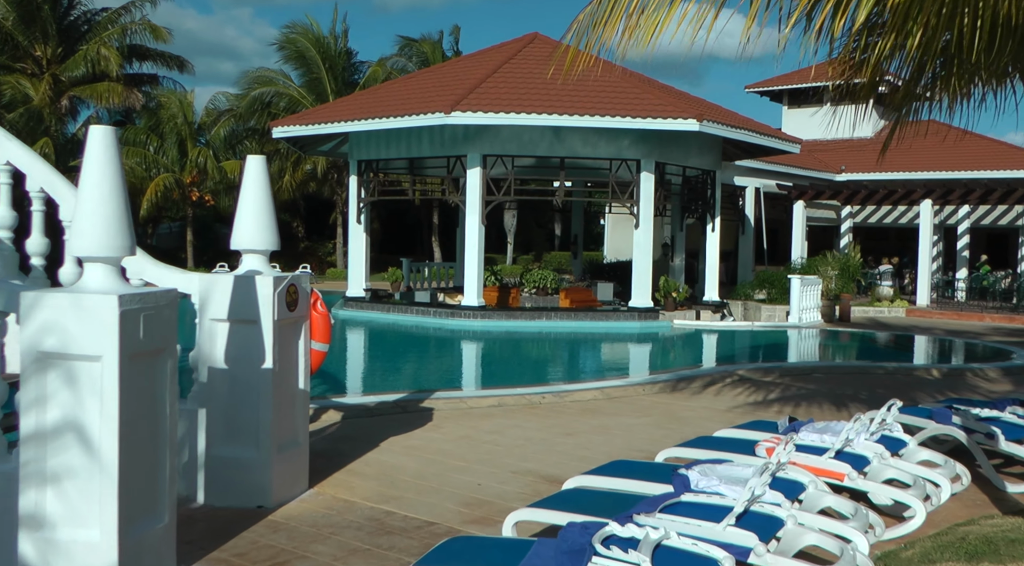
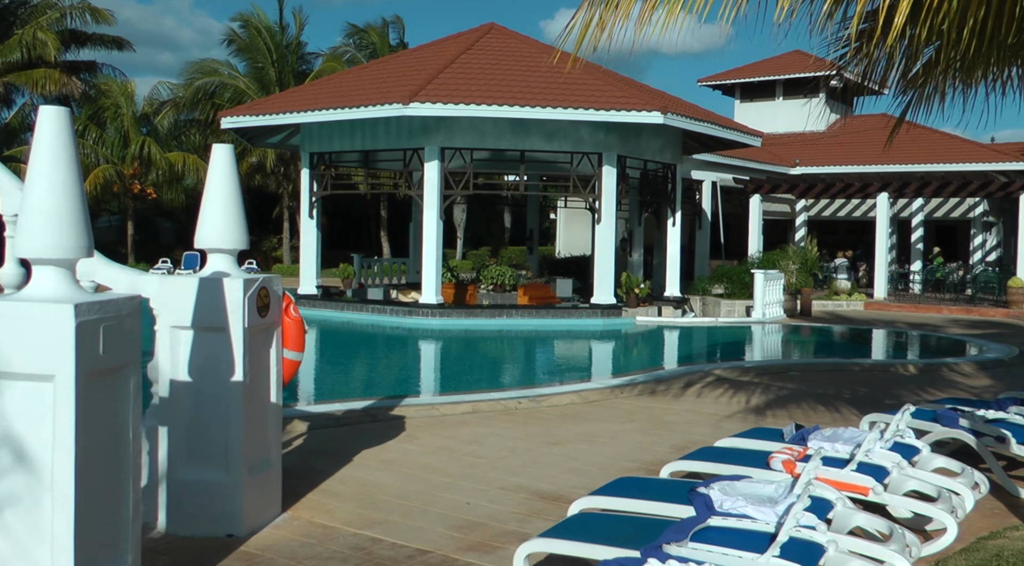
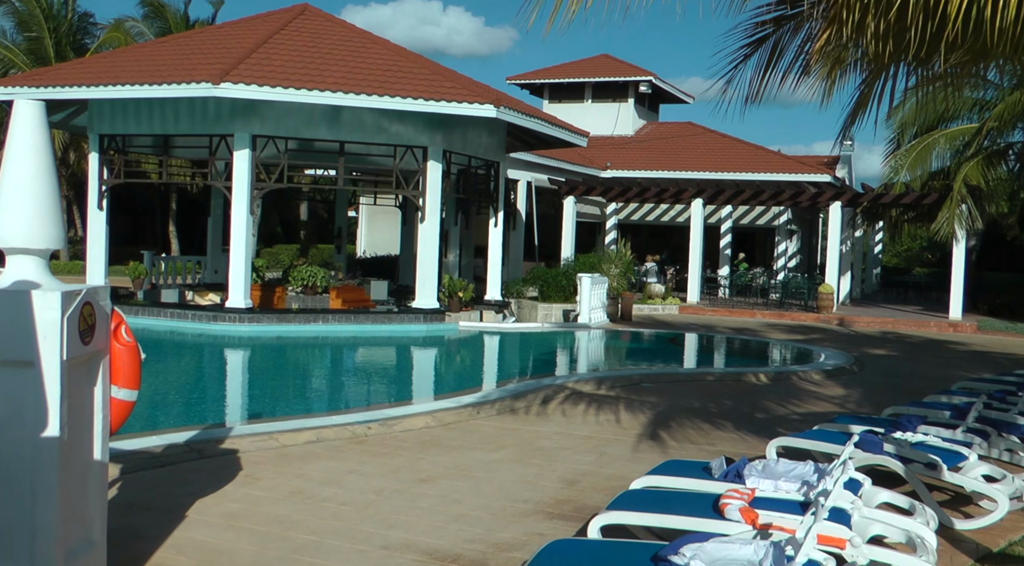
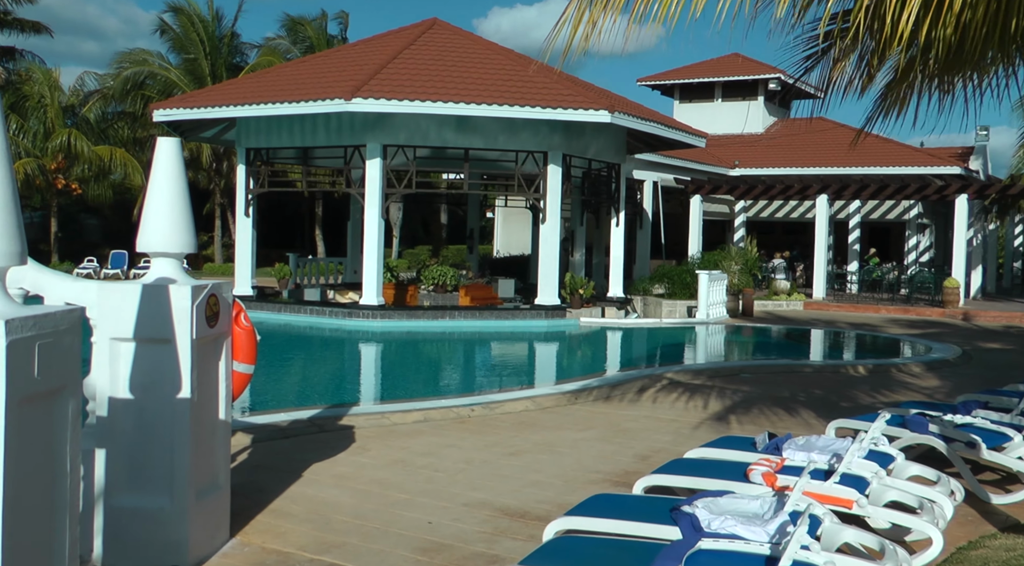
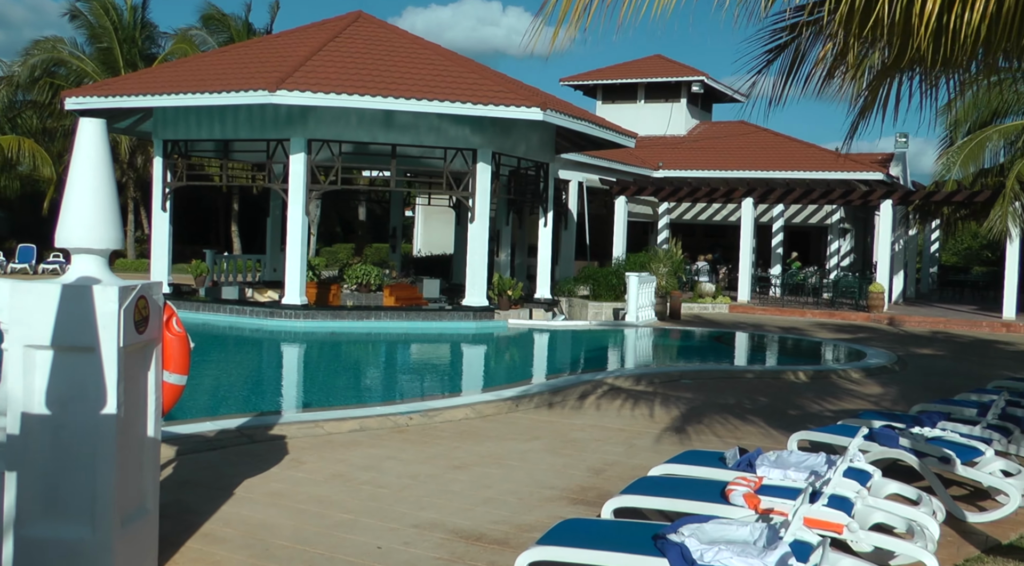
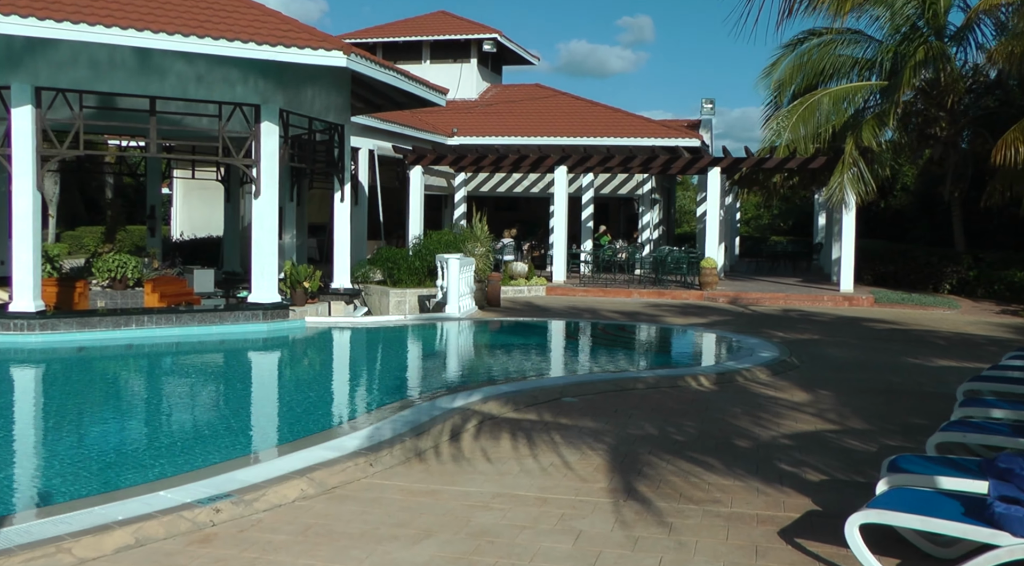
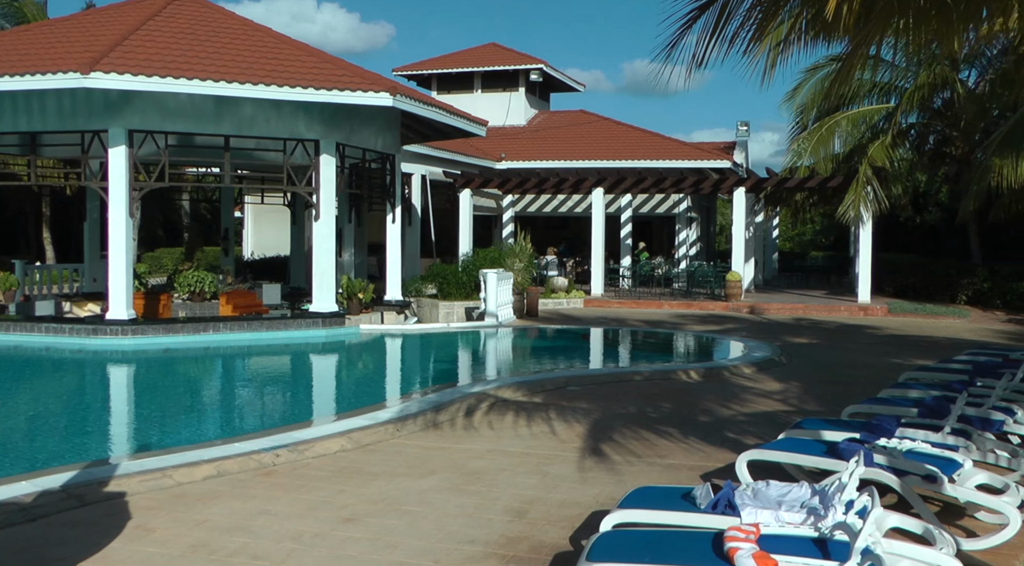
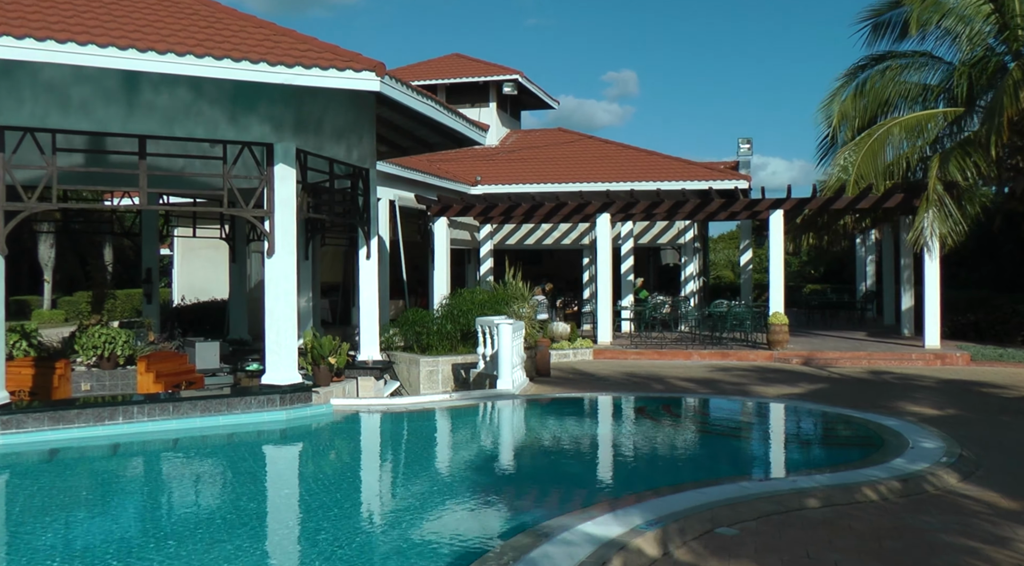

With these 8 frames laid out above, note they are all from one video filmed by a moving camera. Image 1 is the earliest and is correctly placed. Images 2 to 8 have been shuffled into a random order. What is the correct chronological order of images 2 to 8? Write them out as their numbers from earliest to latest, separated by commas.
2, 4, 5, 3, 7, 6, 8
